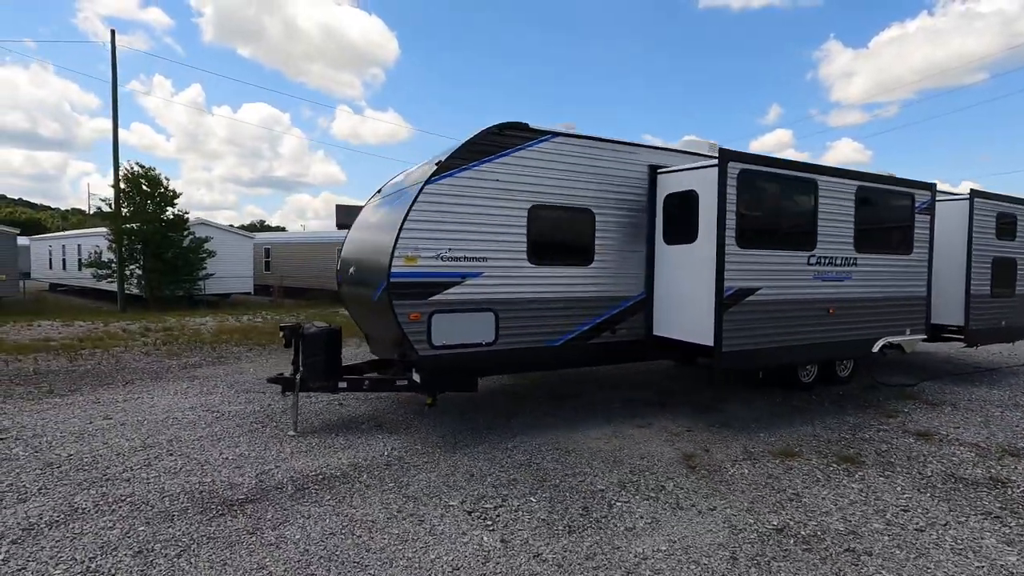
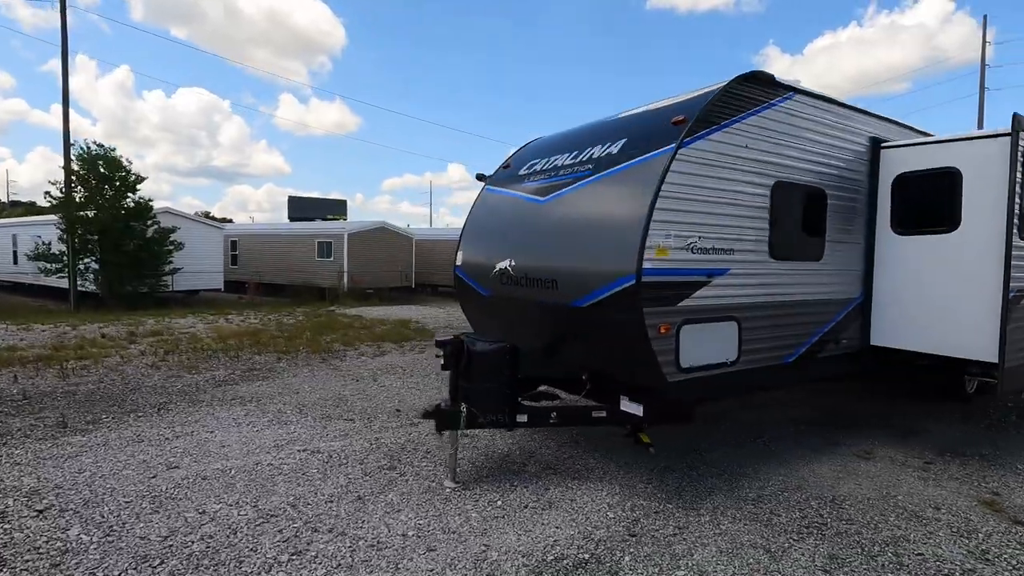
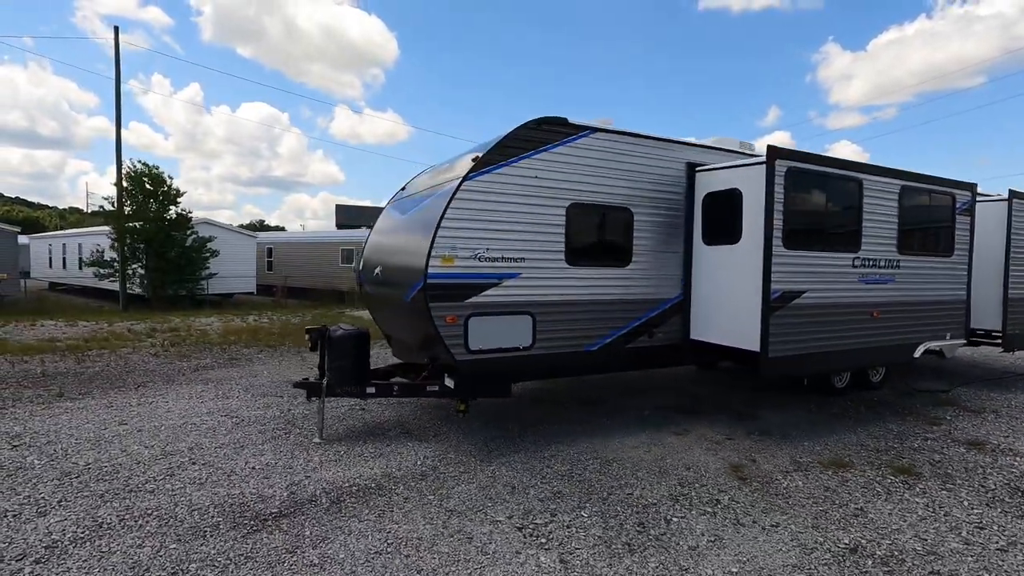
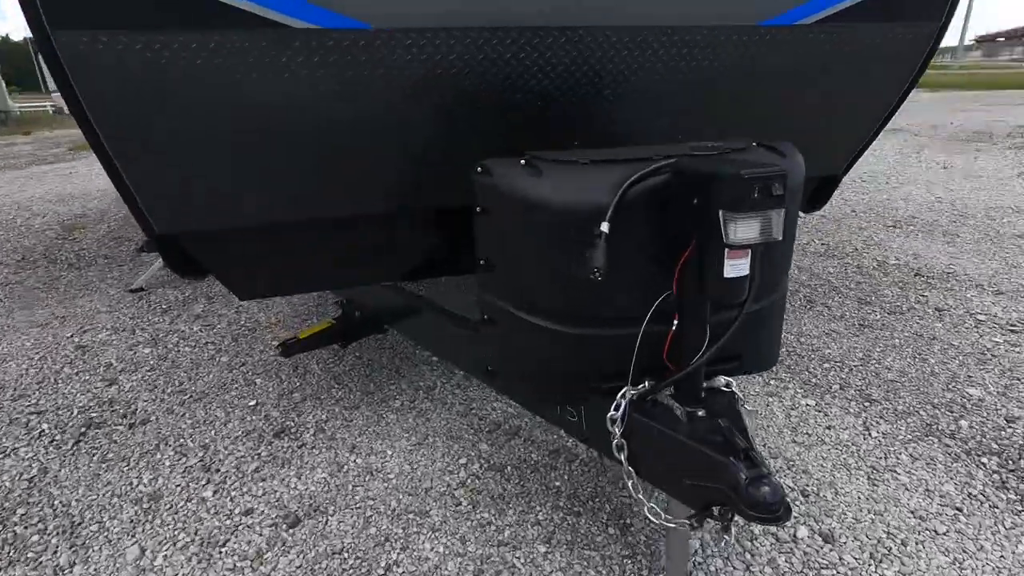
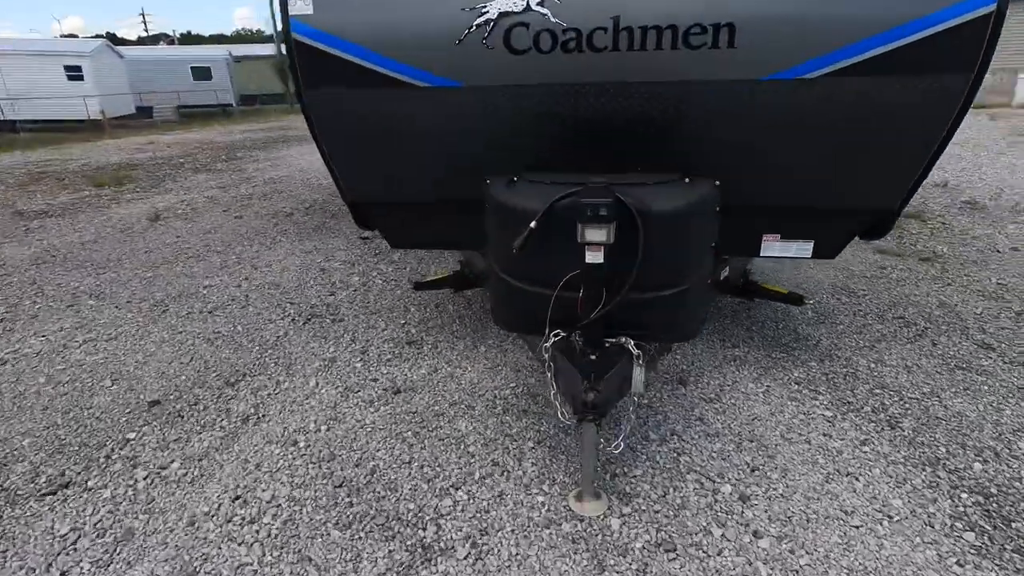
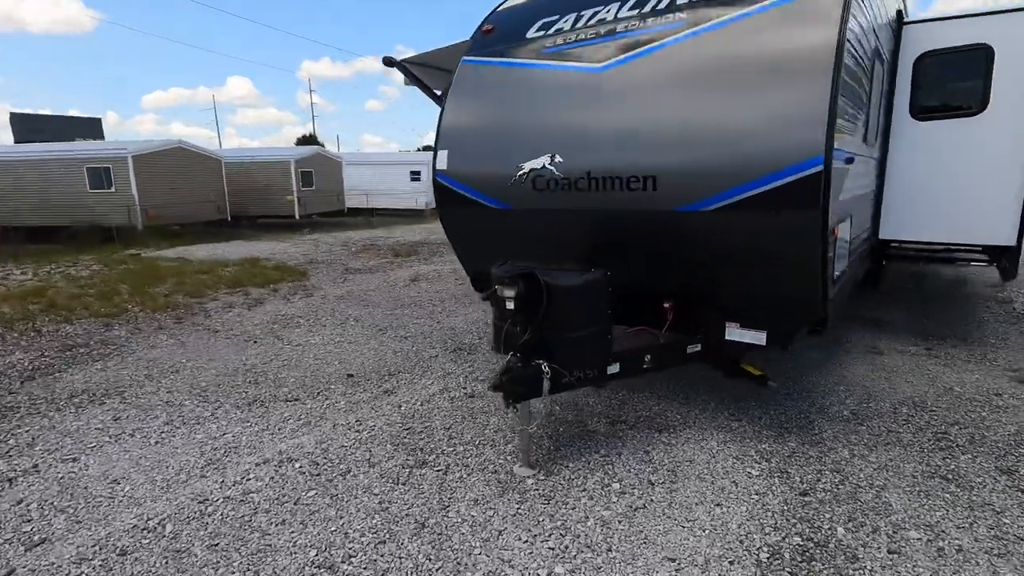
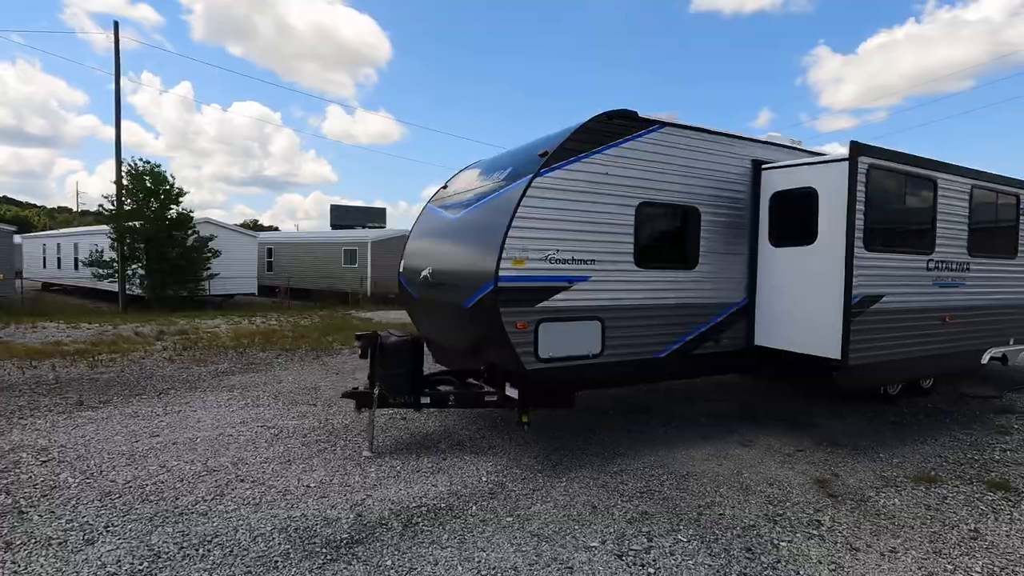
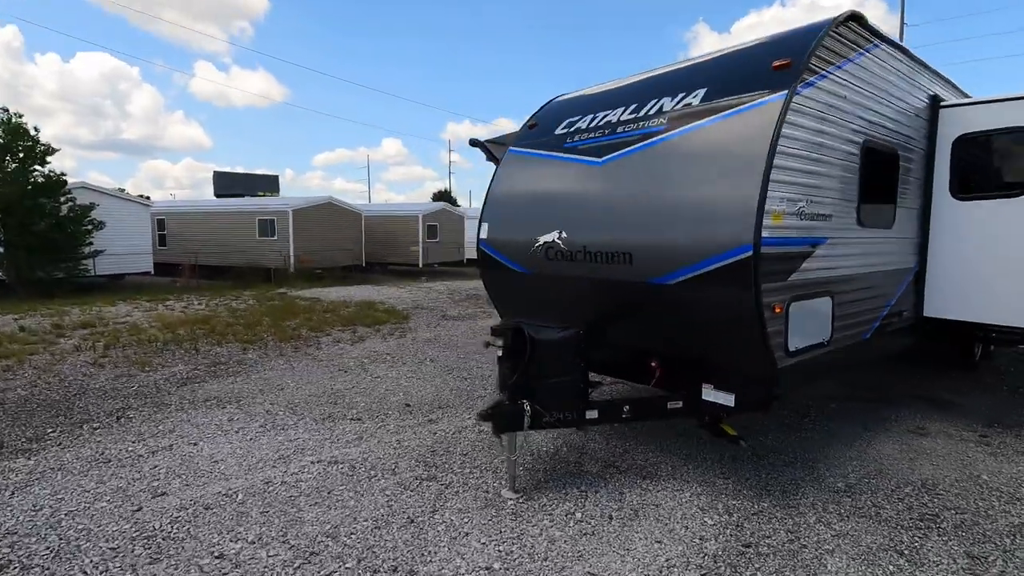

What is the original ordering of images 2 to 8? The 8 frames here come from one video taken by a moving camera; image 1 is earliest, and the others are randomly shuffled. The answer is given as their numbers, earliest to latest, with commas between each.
3, 7, 2, 8, 6, 5, 4
